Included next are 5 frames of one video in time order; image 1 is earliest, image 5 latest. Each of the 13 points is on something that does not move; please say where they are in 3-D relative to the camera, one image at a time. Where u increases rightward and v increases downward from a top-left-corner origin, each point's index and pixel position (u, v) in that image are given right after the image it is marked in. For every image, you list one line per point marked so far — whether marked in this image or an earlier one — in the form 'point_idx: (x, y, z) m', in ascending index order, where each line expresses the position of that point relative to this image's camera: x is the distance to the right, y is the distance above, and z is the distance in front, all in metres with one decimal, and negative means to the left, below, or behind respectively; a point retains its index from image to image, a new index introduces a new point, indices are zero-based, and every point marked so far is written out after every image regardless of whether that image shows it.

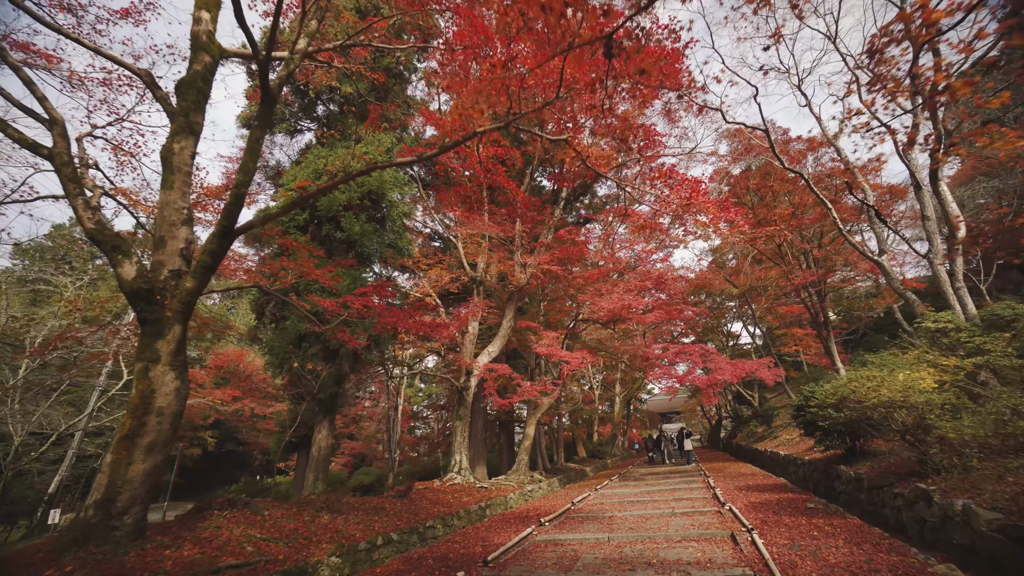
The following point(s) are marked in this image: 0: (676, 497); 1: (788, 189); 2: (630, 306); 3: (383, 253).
0: (+3.5, -4.5, +9.0) m
1: (+9.9, +3.6, +14.9) m
2: (+3.8, -0.5, +13.4) m
3: (-3.3, +0.9, +10.6) m
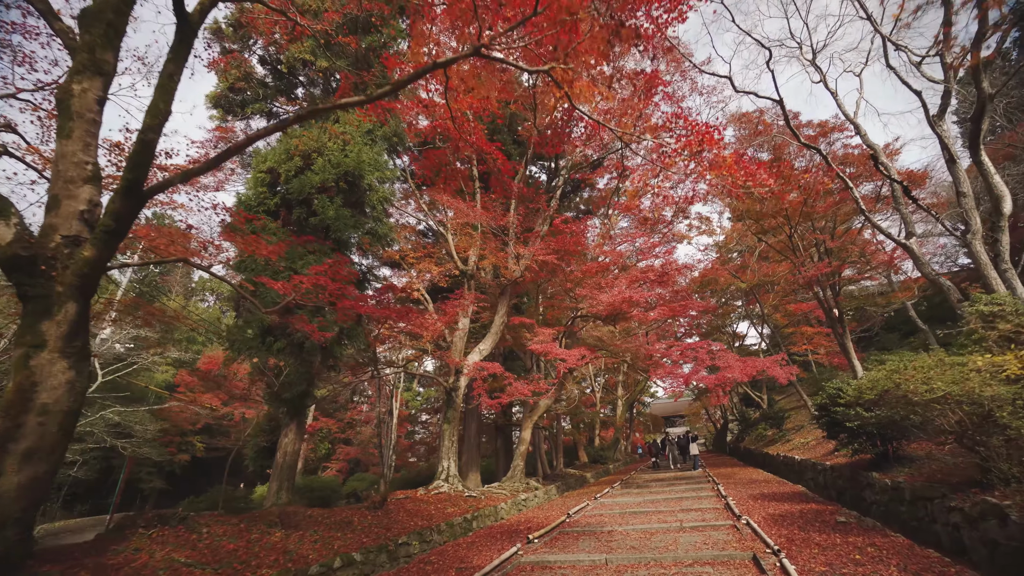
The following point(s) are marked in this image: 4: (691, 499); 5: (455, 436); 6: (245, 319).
0: (+3.3, -4.3, +8.1) m
1: (+9.7, +3.8, +14.1) m
2: (+3.6, -0.3, +12.5) m
3: (-3.5, +1.1, +9.8) m
4: (+3.9, -4.6, +9.1) m
5: (-1.5, -3.9, +11.0) m
6: (-5.7, -0.7, +9.0) m
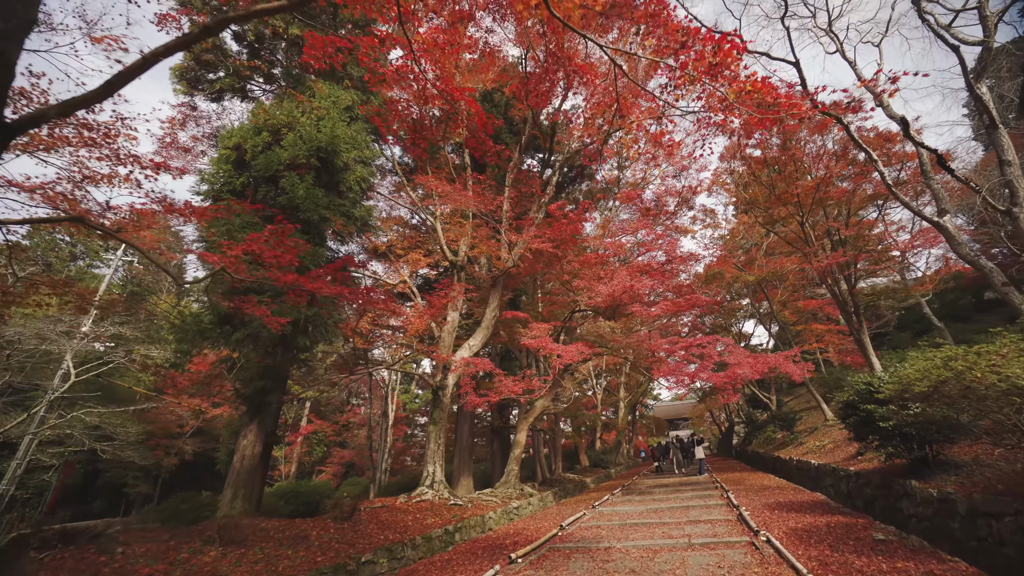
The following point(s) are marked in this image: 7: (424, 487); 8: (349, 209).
0: (+3.1, -4.0, +7.2) m
1: (+9.5, +4.1, +13.2) m
2: (+3.4, -0.1, +11.7) m
3: (-3.8, +1.4, +9.0) m
4: (+3.7, -4.4, +8.2) m
5: (-1.7, -3.7, +10.2) m
6: (-6.0, -0.4, +8.2) m
7: (-2.0, -4.6, +9.7) m
8: (-3.5, +1.7, +9.1) m
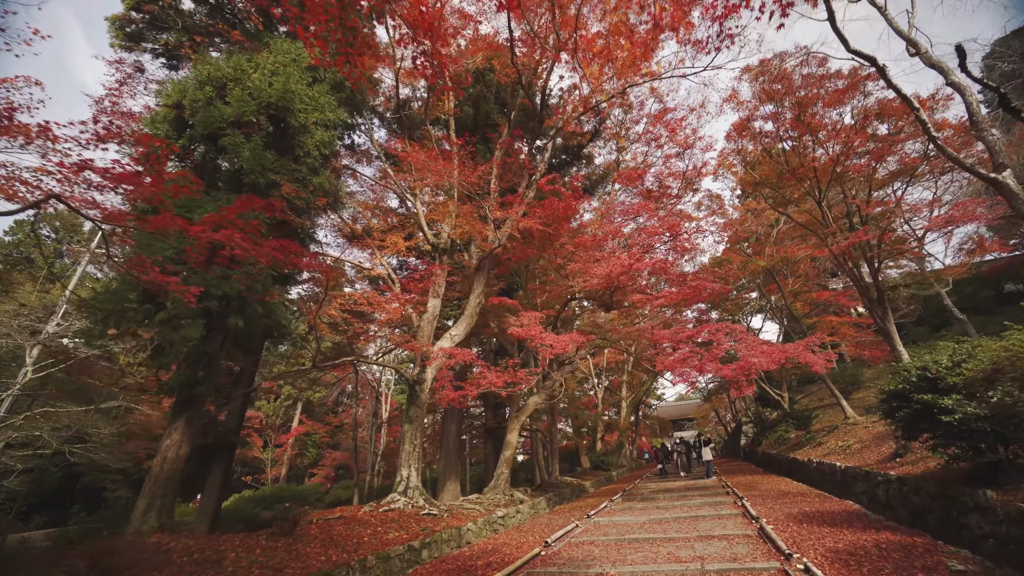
0: (+2.8, -3.6, +6.1) m
1: (+9.1, +4.5, +12.1) m
2: (+3.1, +0.3, +10.5) m
3: (-4.1, +1.8, +7.9) m
4: (+3.4, -3.9, +7.0) m
5: (-2.0, -3.3, +9.1) m
6: (-6.3, 0.0, +7.1) m
7: (-2.4, -4.2, +8.6) m
8: (-3.9, +2.1, +8.0) m
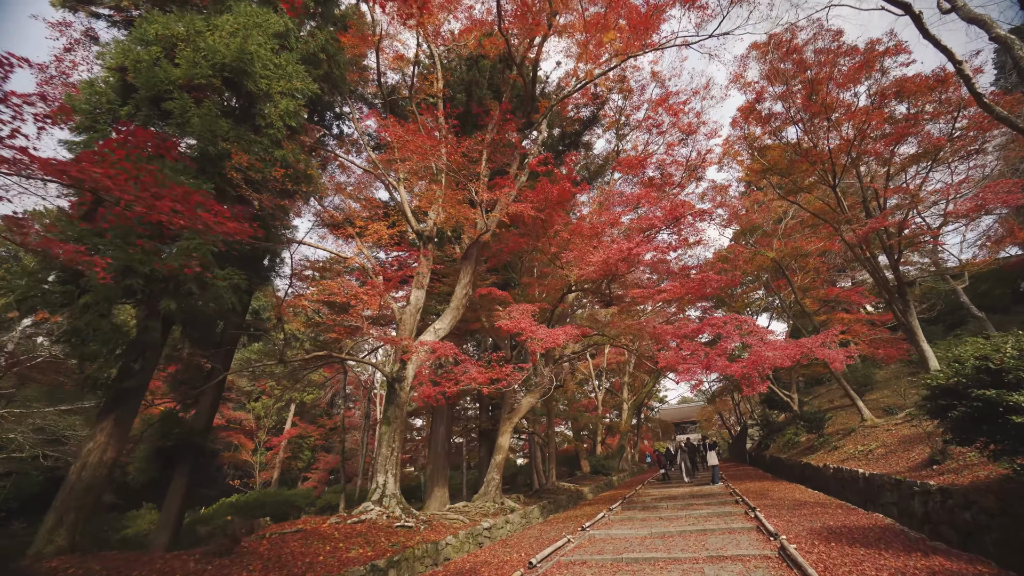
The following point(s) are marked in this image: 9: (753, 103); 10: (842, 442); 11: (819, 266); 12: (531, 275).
0: (+2.5, -3.3, +5.2) m
1: (+8.9, +4.7, +11.2) m
2: (+2.9, +0.6, +9.7) m
3: (-4.4, +2.0, +7.2) m
4: (+3.1, -3.7, +6.2) m
5: (-2.3, -3.0, +8.2) m
6: (-6.6, +0.2, +6.3) m
7: (-2.6, -4.0, +7.7) m
8: (-4.1, +2.3, +7.2) m
9: (+7.4, +5.7, +12.7) m
10: (+8.8, -4.1, +11.0) m
11: (+11.8, +0.8, +16.0) m
12: (+0.5, +0.4, +12.3) m
